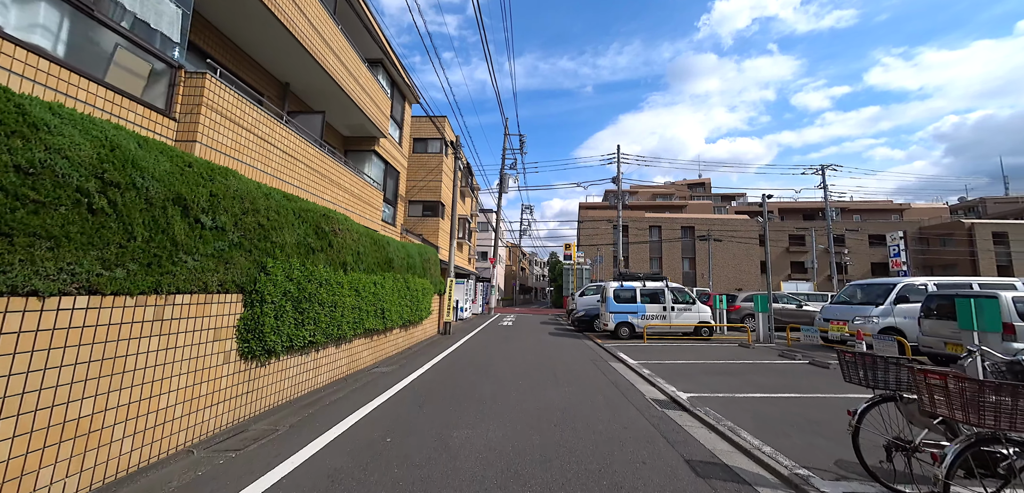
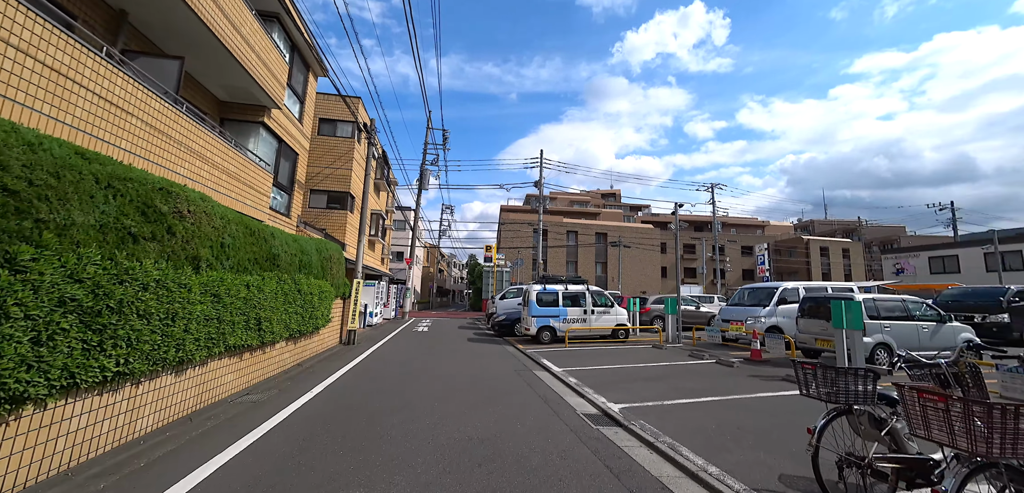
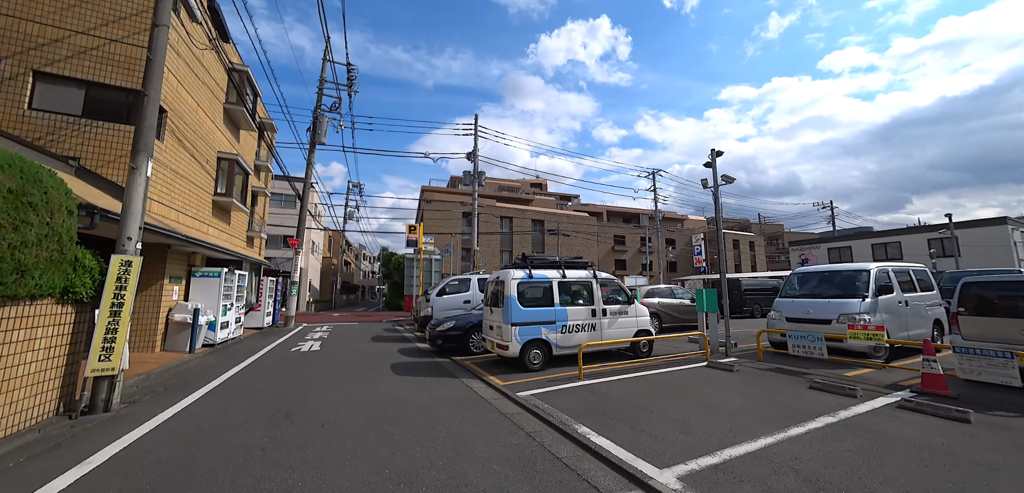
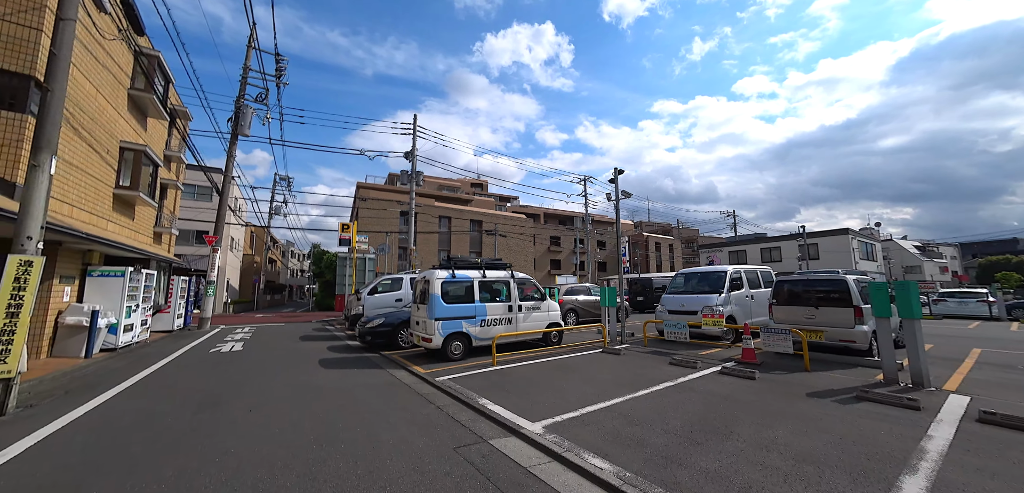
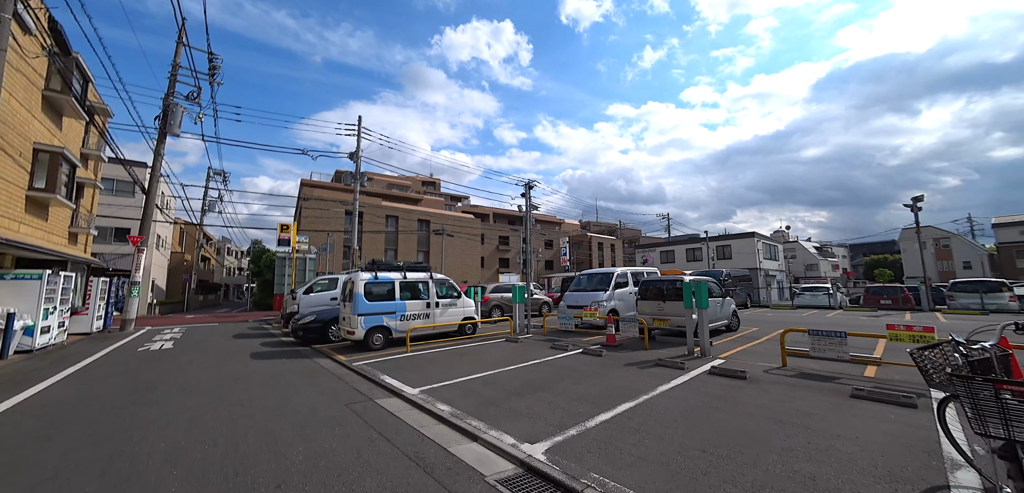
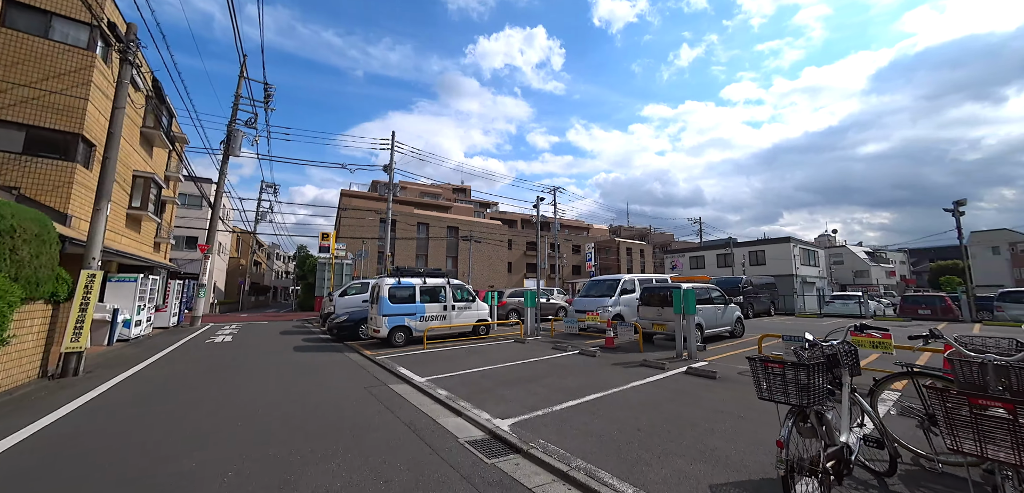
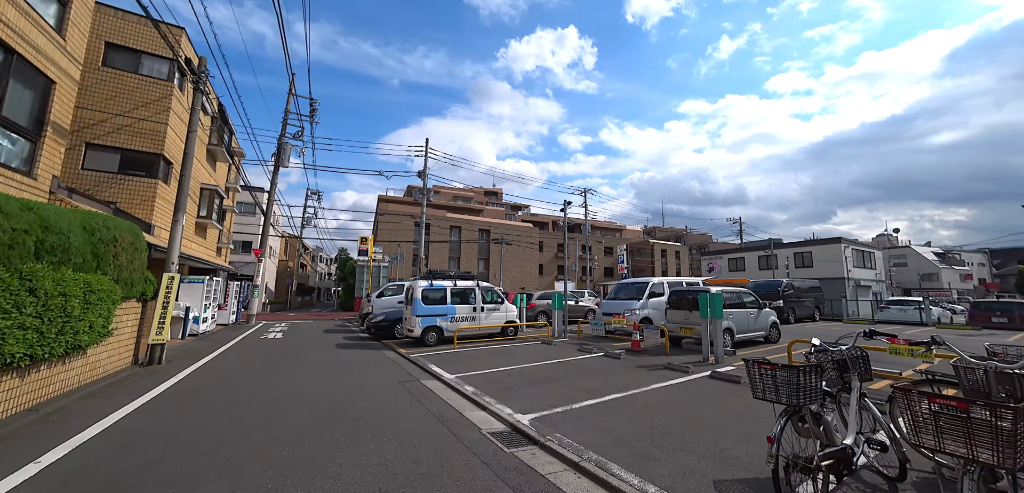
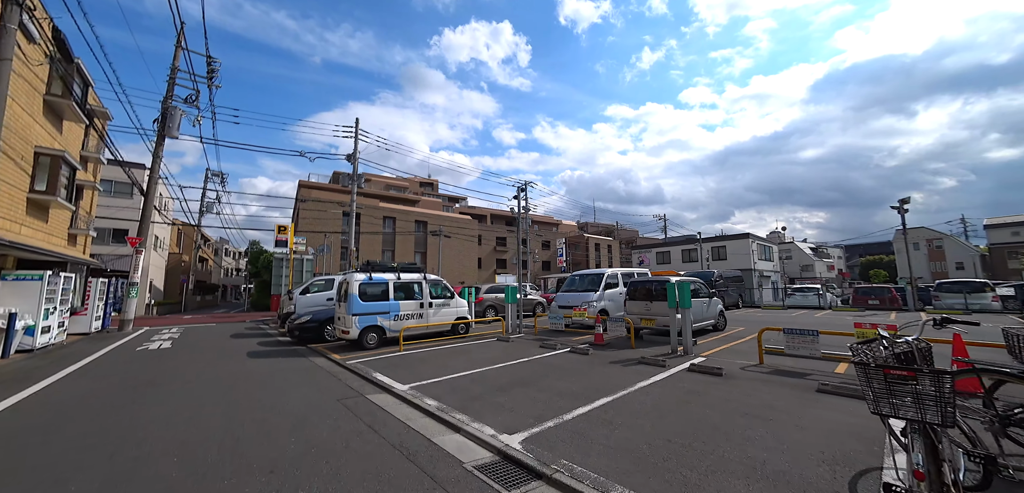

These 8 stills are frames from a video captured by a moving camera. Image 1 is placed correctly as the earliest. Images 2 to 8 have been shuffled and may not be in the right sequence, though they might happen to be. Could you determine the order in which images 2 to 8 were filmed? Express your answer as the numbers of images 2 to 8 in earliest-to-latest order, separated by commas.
2, 7, 6, 8, 5, 4, 3
